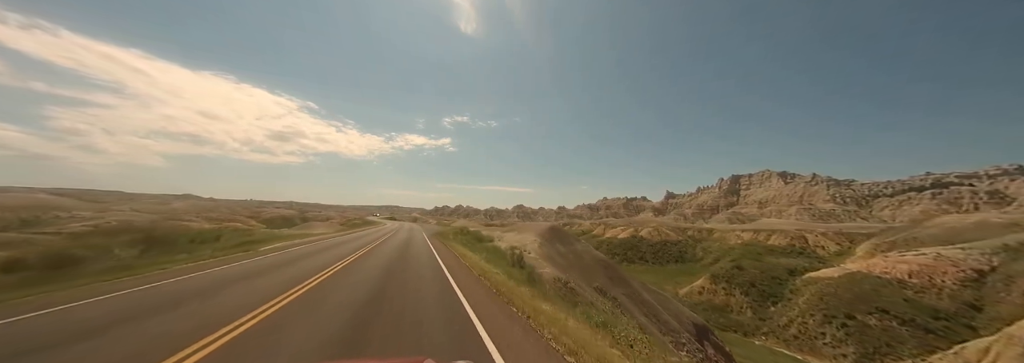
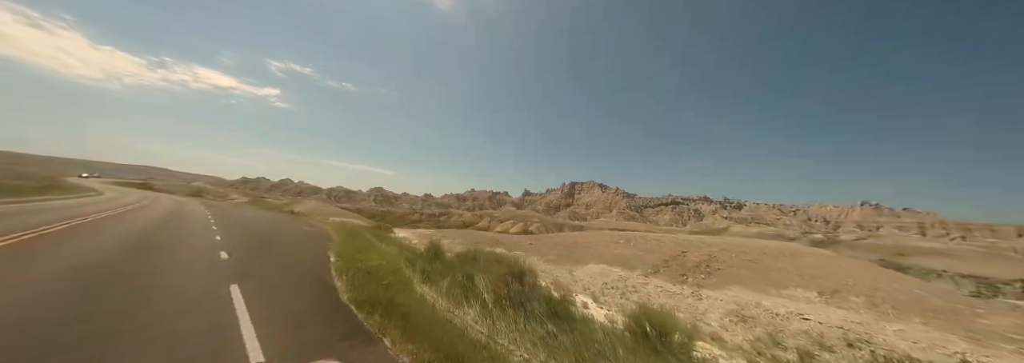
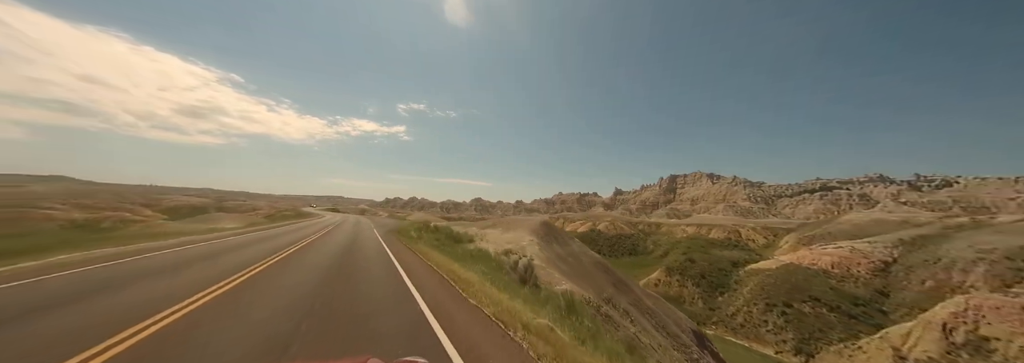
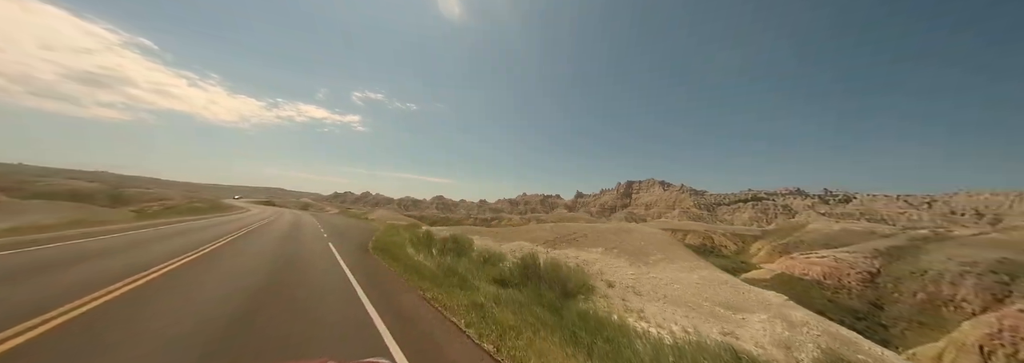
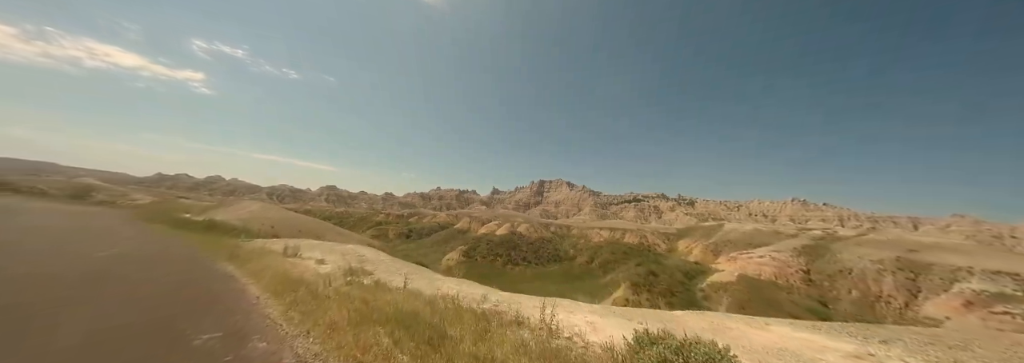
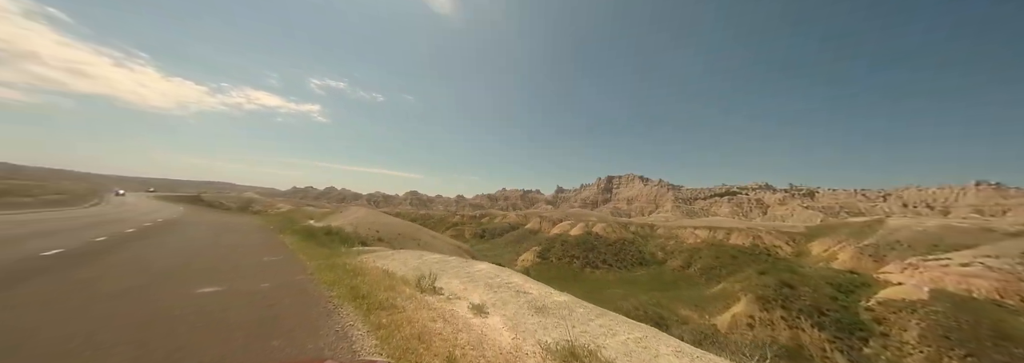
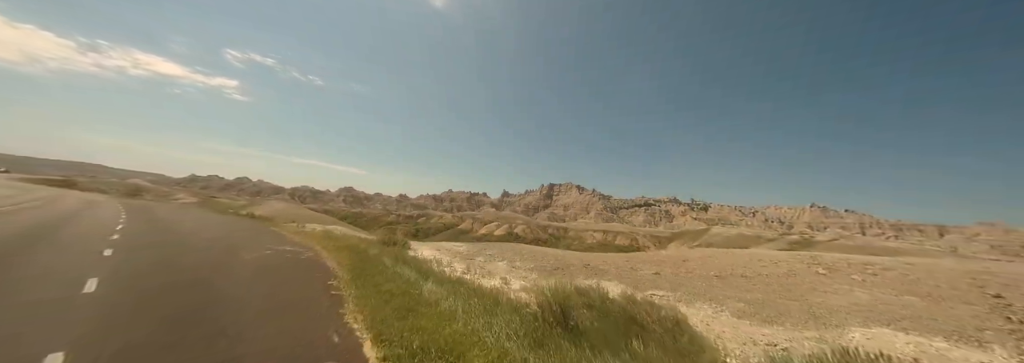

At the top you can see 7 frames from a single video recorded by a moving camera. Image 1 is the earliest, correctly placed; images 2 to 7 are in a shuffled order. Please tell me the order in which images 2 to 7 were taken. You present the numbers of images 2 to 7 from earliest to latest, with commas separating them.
3, 4, 2, 7, 5, 6
